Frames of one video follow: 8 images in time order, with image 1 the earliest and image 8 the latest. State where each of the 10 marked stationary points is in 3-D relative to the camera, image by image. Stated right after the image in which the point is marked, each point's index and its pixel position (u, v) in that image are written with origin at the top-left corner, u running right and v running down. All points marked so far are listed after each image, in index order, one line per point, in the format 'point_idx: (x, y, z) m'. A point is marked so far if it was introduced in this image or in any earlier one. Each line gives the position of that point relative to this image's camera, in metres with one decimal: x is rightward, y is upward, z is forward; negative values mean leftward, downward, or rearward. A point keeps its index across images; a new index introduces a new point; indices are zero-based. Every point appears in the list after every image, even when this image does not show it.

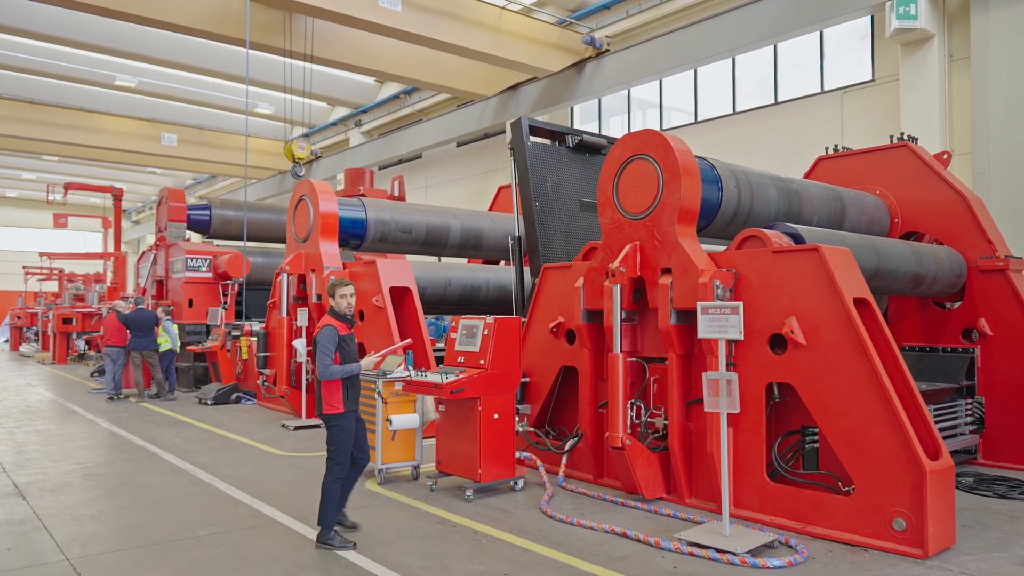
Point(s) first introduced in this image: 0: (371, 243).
0: (-1.5, +0.5, +7.8) m
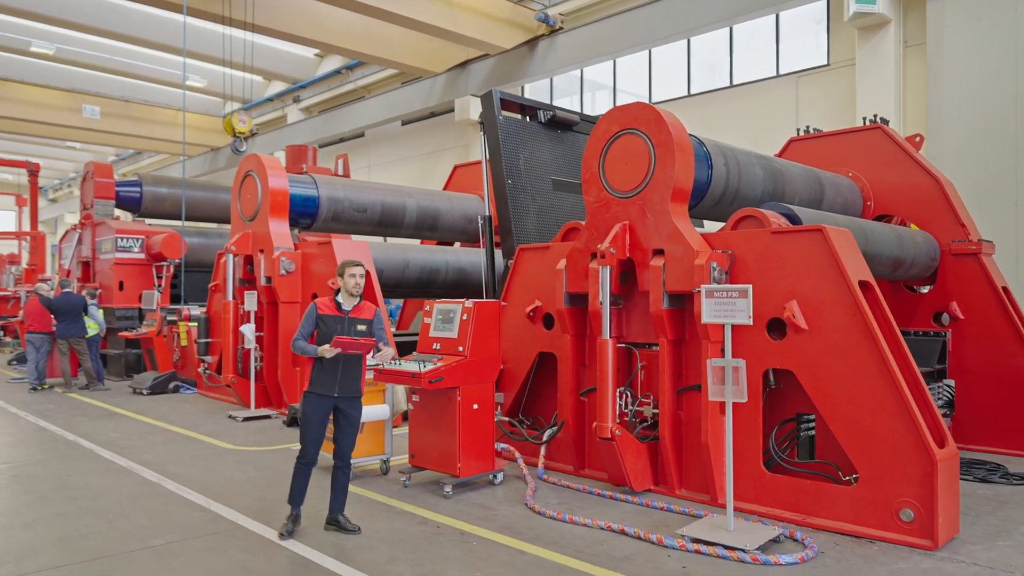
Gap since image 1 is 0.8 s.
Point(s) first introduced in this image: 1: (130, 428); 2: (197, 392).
0: (-1.8, +0.6, +7.4) m
1: (-3.1, -1.1, +6.2) m
2: (-3.5, -1.1, +8.3) m
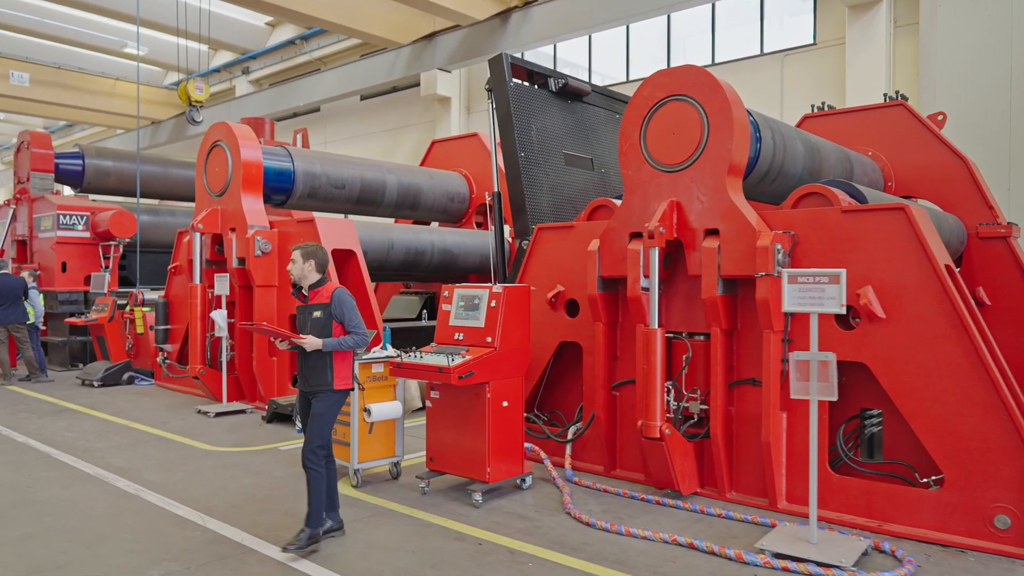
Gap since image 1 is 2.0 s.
0: (-1.9, +0.8, +6.8) m
1: (-3.1, -1.0, +5.5) m
2: (-3.6, -1.0, +7.6) m
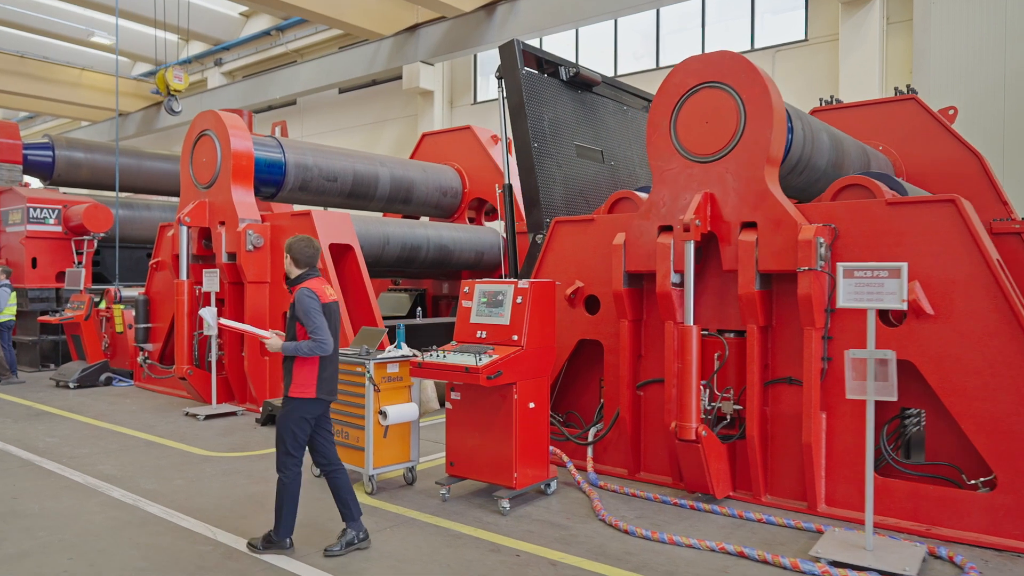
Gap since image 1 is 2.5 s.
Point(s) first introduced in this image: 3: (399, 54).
0: (-1.9, +0.8, +6.5) m
1: (-3.1, -1.0, +5.2) m
2: (-3.6, -0.9, +7.3) m
3: (-1.9, +3.9, +12.7) m
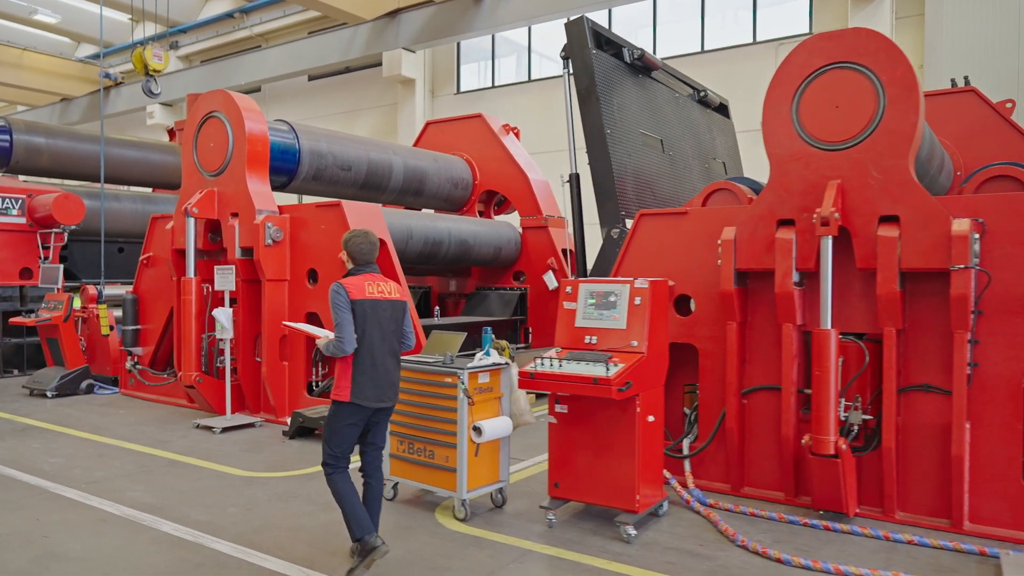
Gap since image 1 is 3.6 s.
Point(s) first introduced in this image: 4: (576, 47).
0: (-1.6, +0.8, +5.9) m
1: (-2.7, -1.0, +4.6) m
2: (-3.4, -0.9, +6.6) m
3: (-2.1, +4.0, +12.1) m
4: (+0.4, +1.4, +4.3) m
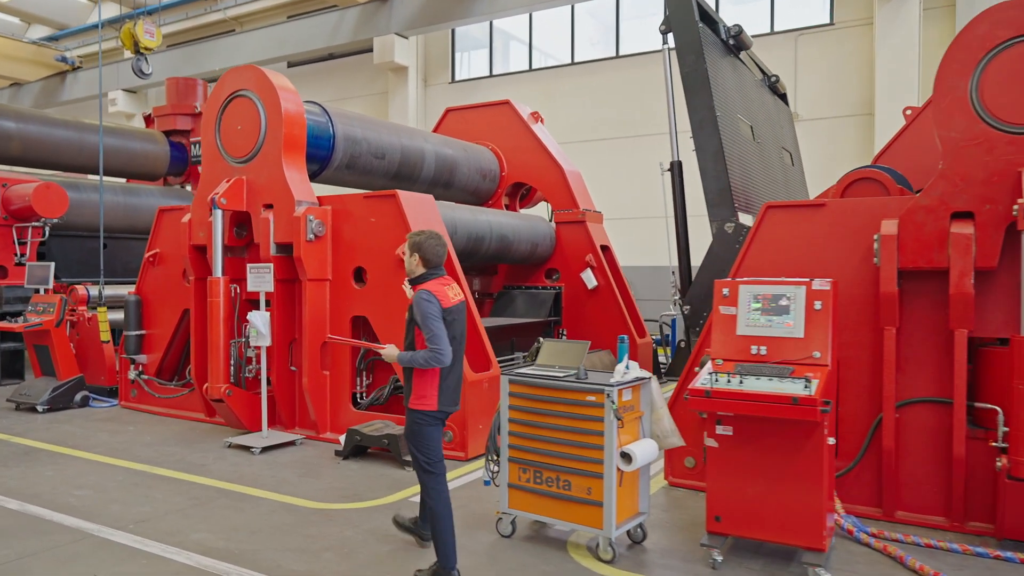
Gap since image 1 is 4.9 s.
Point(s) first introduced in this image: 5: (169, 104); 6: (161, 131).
0: (-1.3, +0.8, +5.4) m
1: (-2.2, -1.0, +4.0) m
2: (-3.1, -0.9, +5.9) m
3: (-2.2, +4.0, +11.5) m
4: (+0.9, +1.4, +3.9) m
5: (-4.2, +2.2, +9.2) m
6: (-4.3, +1.9, +9.1) m
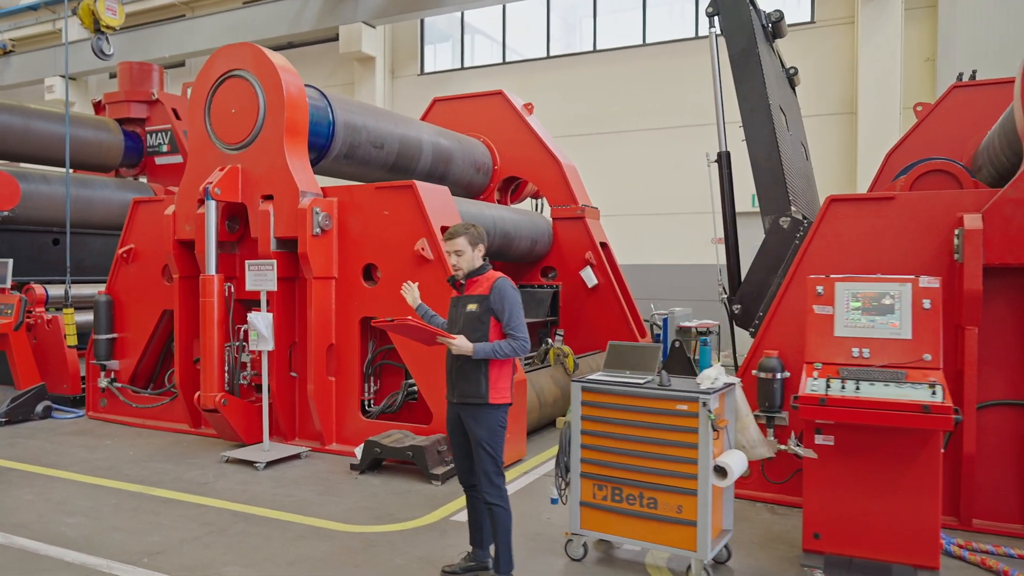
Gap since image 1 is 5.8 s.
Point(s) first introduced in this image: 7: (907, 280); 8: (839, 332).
0: (-1.2, +0.8, +5.0) m
1: (-2.0, -1.0, +3.5) m
2: (-3.0, -0.9, +5.4) m
3: (-2.6, +4.0, +11.0) m
4: (+1.1, +1.4, +3.7) m
5: (-4.4, +2.2, +8.6) m
6: (-4.5, +1.9, +8.5) m
7: (+1.3, 0.0, +2.6) m
8: (+1.1, -0.2, +2.6) m
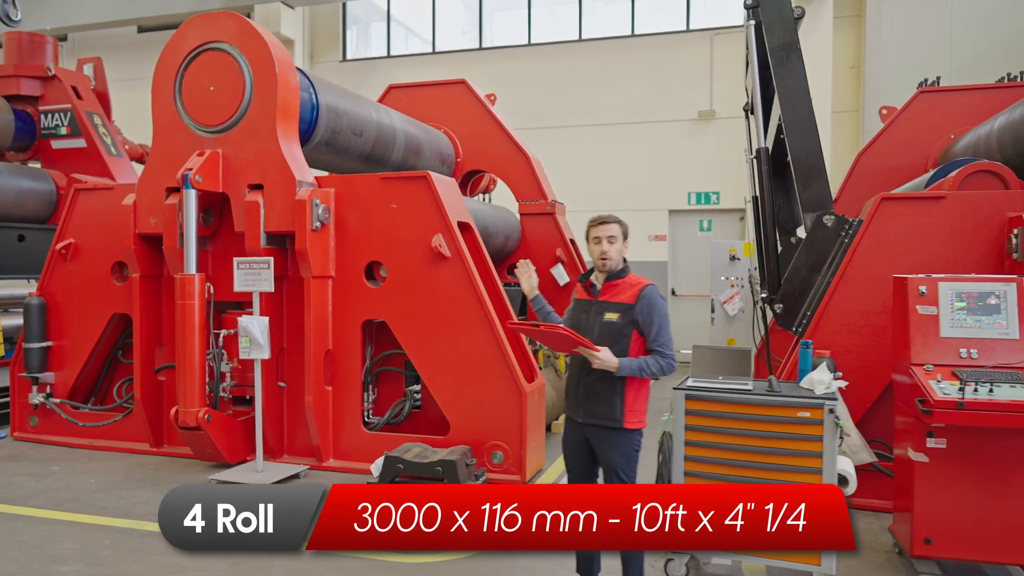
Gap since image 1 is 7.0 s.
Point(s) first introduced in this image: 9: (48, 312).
0: (-1.2, +0.8, +4.5) m
1: (-1.8, -1.0, +3.0) m
2: (-3.1, -0.9, +4.6) m
3: (-3.5, +4.1, +10.2) m
4: (+1.2, +1.4, +3.6) m
5: (-5.0, +2.3, +7.6) m
6: (-5.0, +1.9, +7.4) m
7: (+1.7, 0.0, +2.6) m
8: (+1.5, -0.2, +2.6) m
9: (-2.8, -0.1, +4.5) m
